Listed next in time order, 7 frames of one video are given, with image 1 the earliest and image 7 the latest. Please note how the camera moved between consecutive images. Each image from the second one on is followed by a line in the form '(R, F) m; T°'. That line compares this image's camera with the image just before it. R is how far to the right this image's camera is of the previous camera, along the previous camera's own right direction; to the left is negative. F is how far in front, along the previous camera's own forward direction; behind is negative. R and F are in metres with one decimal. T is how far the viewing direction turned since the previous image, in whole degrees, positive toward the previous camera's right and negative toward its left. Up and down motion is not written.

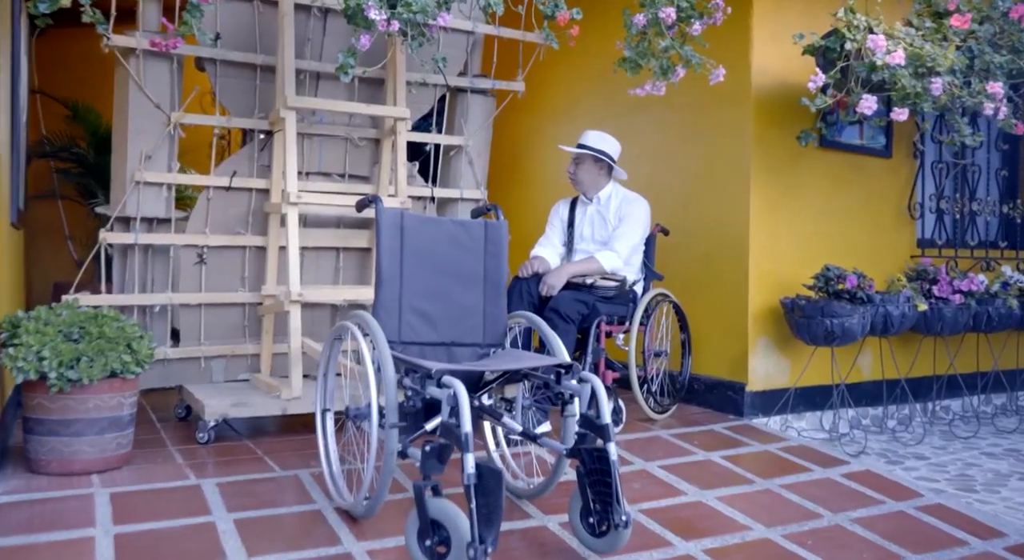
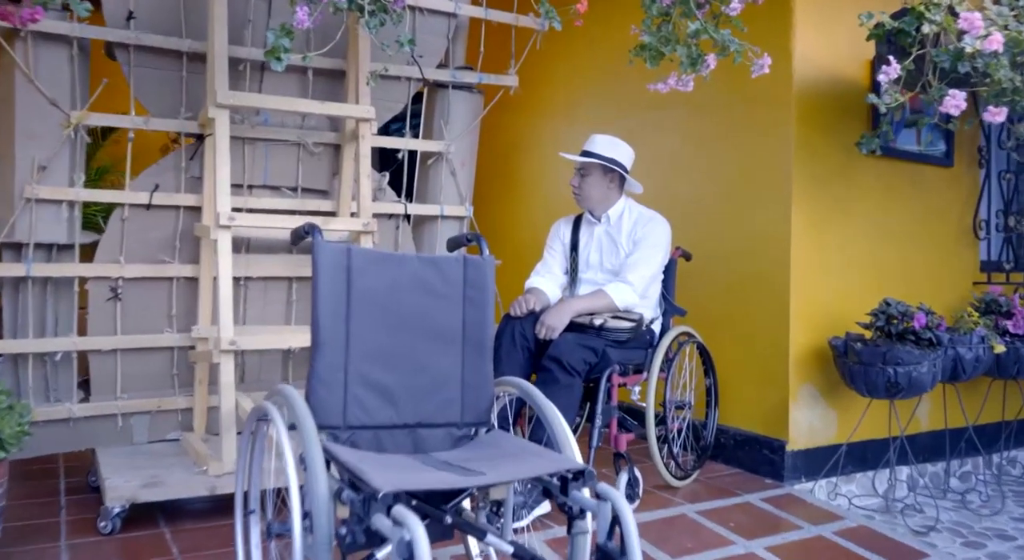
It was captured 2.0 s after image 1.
(0.0, +0.6) m; 0°
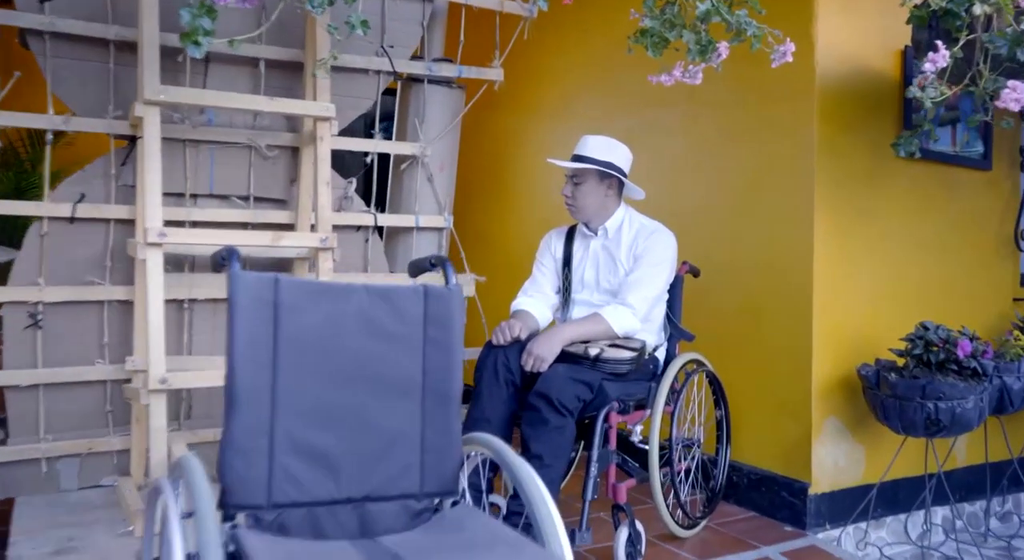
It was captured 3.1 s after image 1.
(+0.1, +0.4) m; 0°
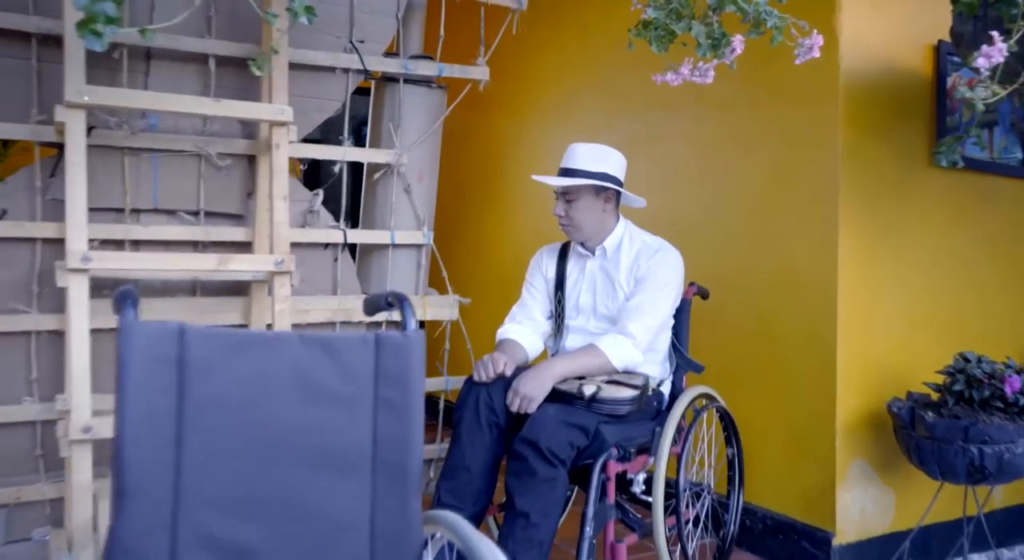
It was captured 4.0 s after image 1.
(0.0, +0.3) m; 0°
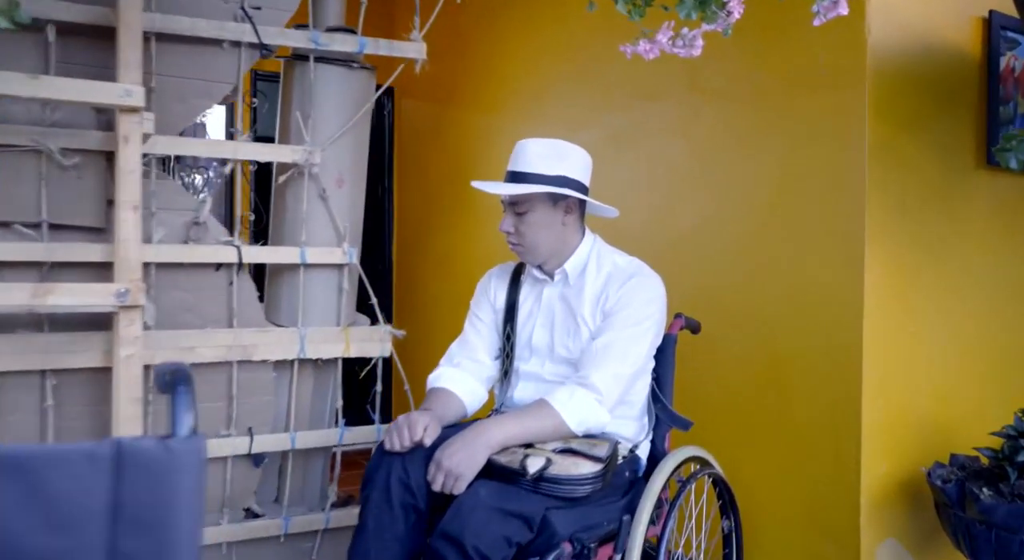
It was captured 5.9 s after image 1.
(+0.2, +0.5) m; 0°
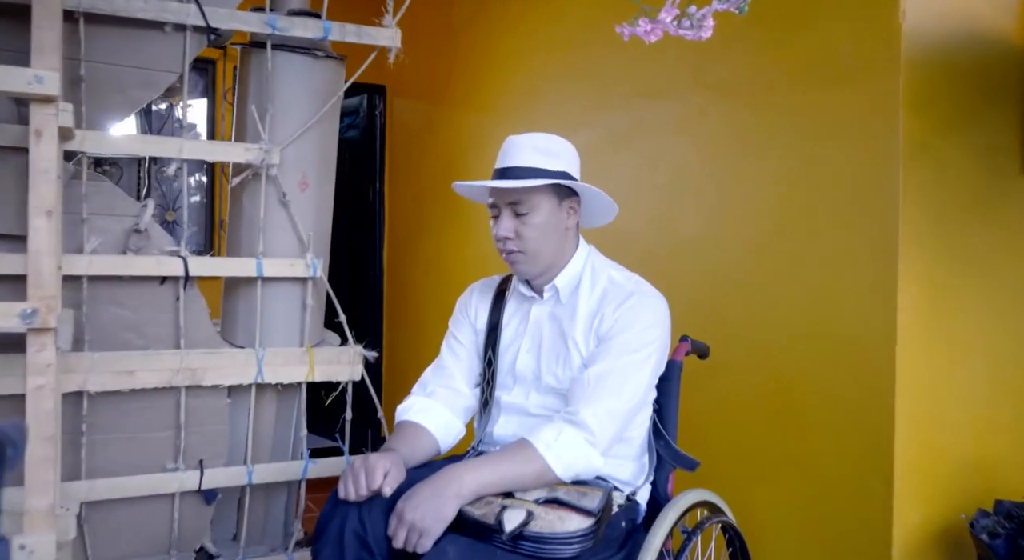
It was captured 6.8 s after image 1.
(0.0, +0.2) m; 0°
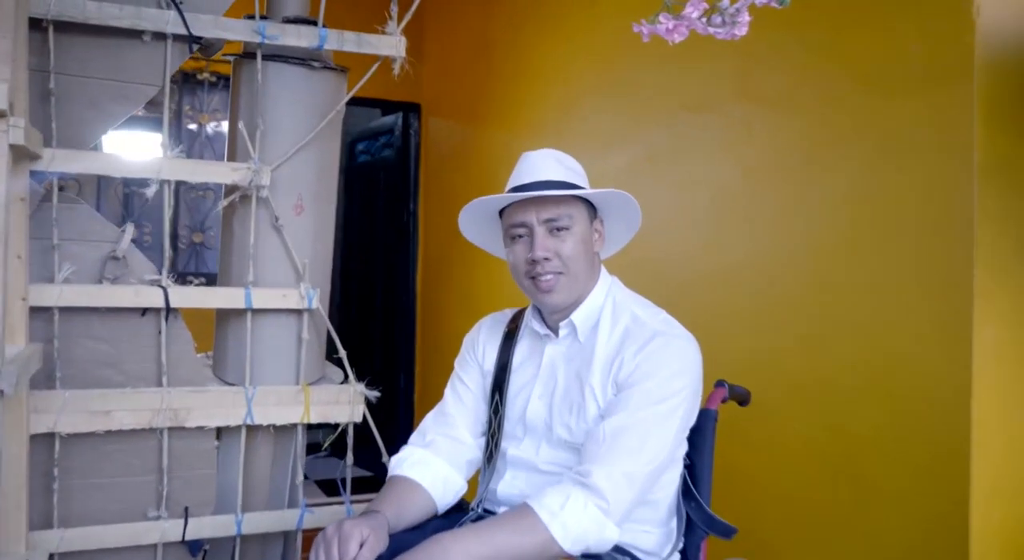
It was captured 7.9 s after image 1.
(+0.1, +0.2) m; -4°
